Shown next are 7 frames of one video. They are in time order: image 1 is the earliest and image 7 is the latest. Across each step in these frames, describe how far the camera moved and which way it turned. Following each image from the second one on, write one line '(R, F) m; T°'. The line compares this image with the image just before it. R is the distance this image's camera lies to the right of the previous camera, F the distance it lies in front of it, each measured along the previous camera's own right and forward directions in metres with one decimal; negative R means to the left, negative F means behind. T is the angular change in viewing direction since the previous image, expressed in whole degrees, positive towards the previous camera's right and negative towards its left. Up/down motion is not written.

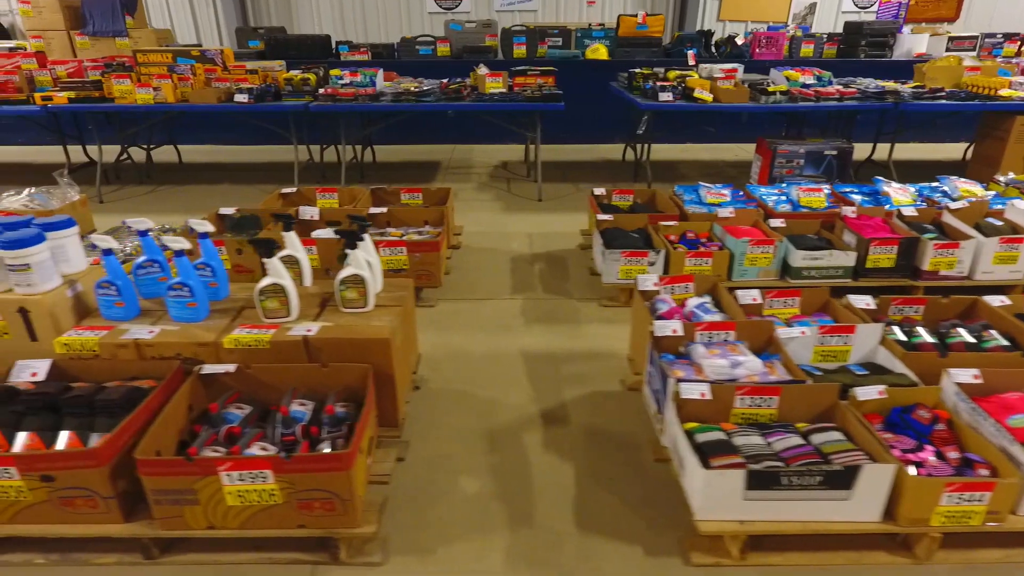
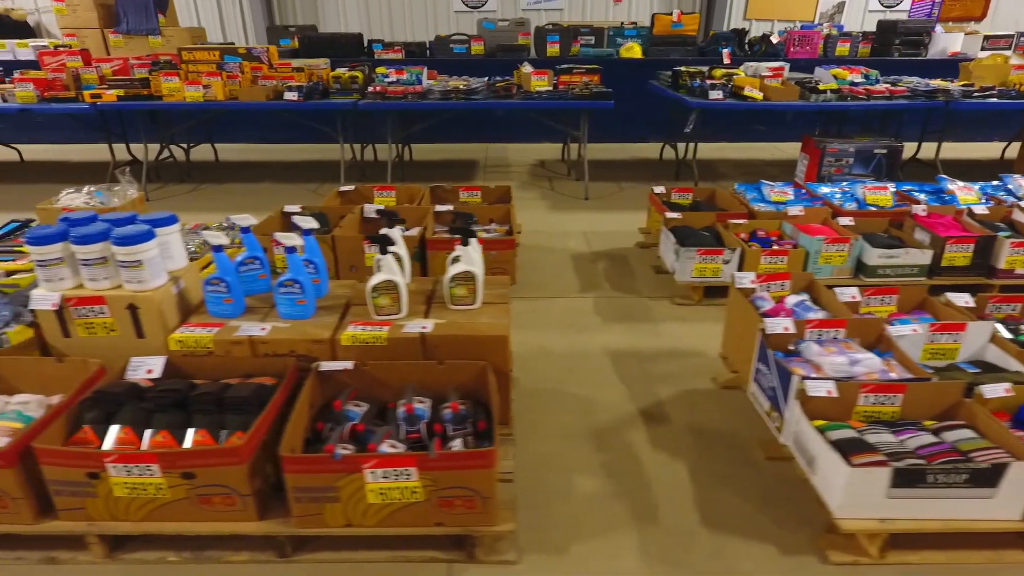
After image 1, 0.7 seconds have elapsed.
(-0.4, 0.0) m; 0°
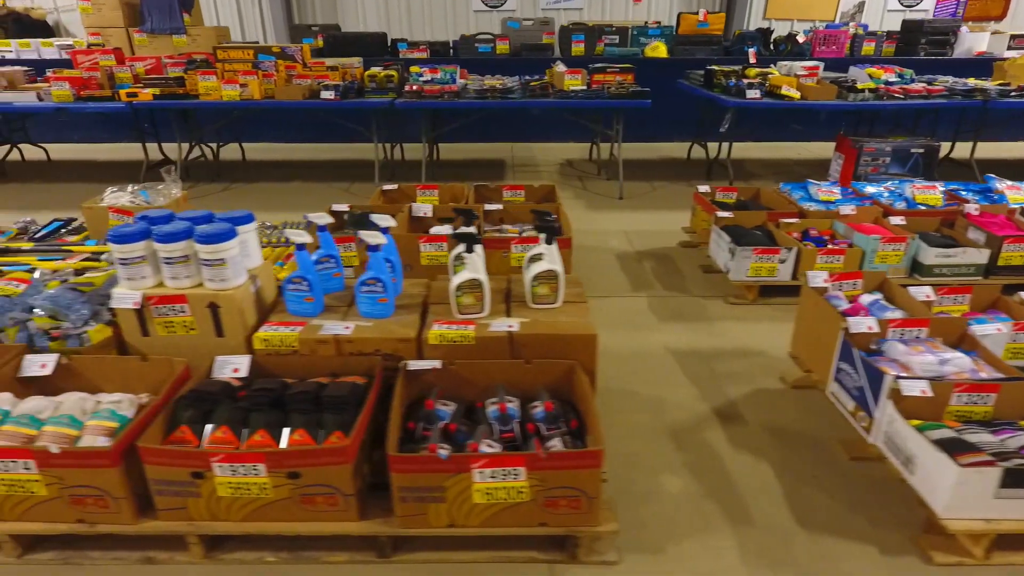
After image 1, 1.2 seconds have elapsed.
(-0.3, 0.0) m; 0°
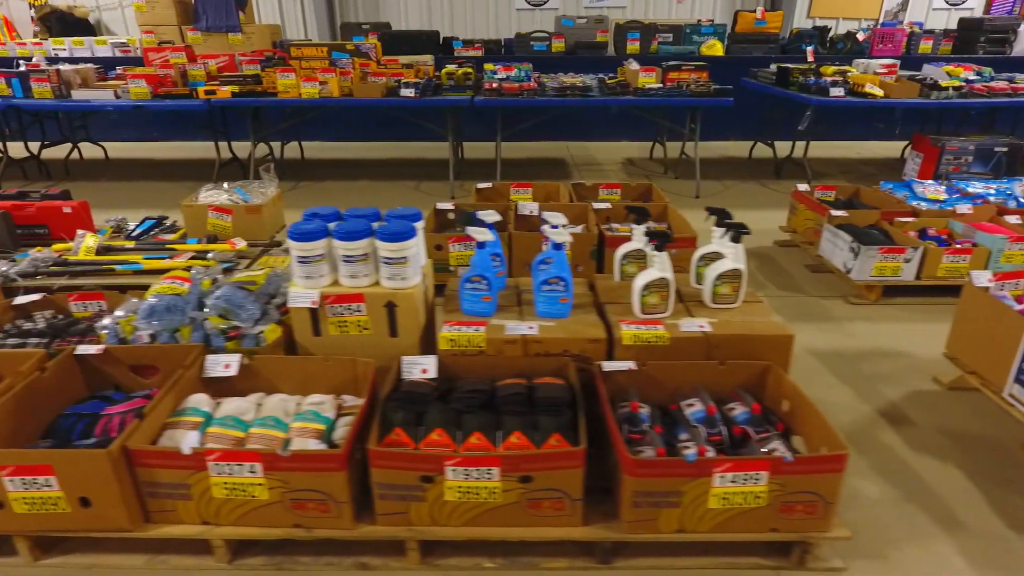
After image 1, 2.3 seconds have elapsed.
(-0.6, 0.0) m; 0°
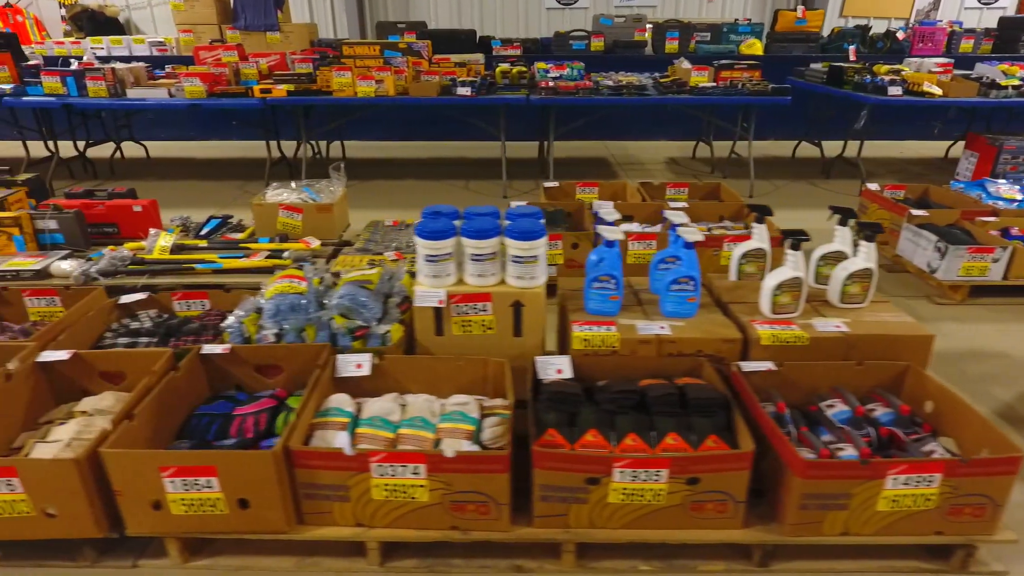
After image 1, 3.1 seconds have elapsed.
(-0.4, 0.0) m; 0°
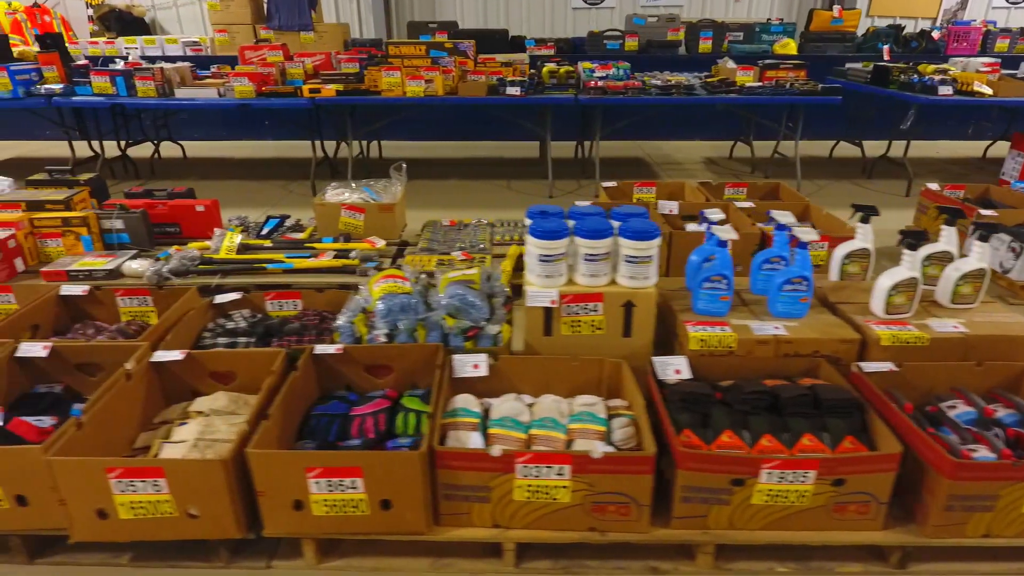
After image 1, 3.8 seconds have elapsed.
(-0.3, 0.0) m; 0°
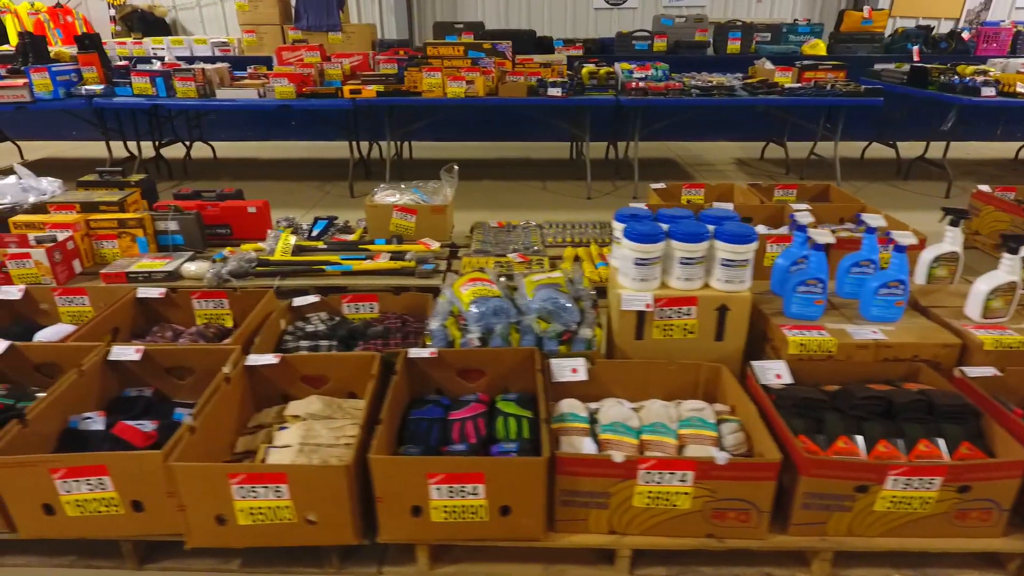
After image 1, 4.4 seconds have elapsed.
(-0.3, 0.0) m; 0°
